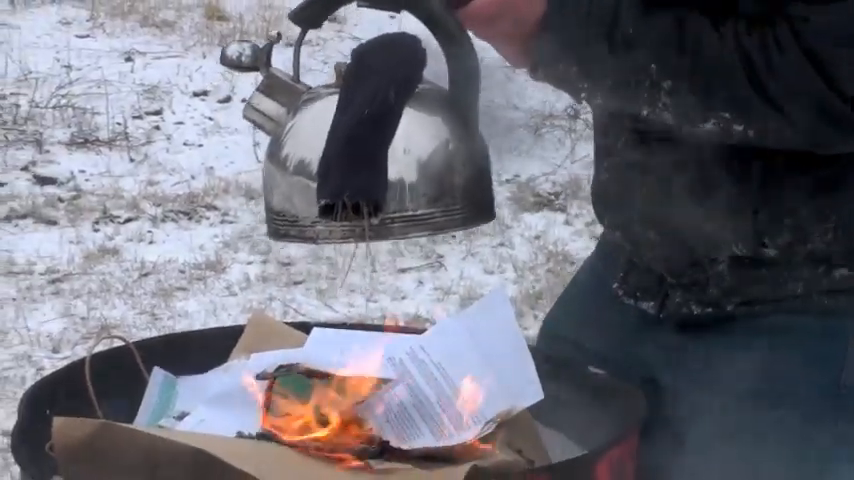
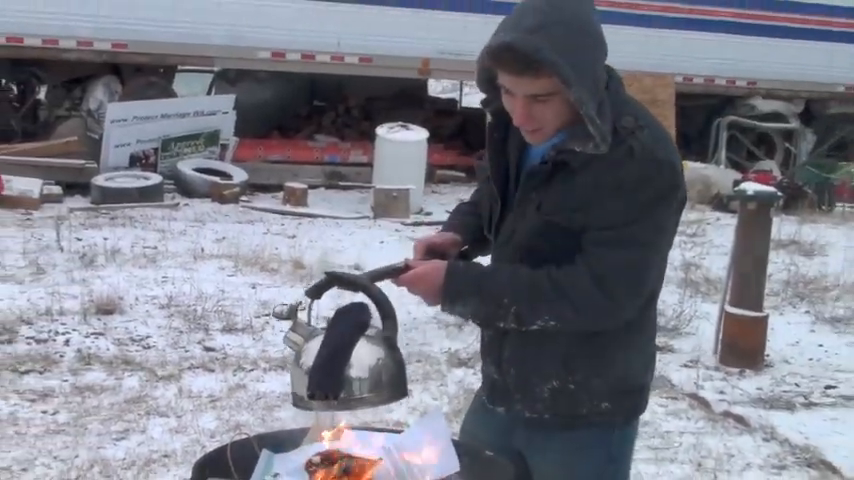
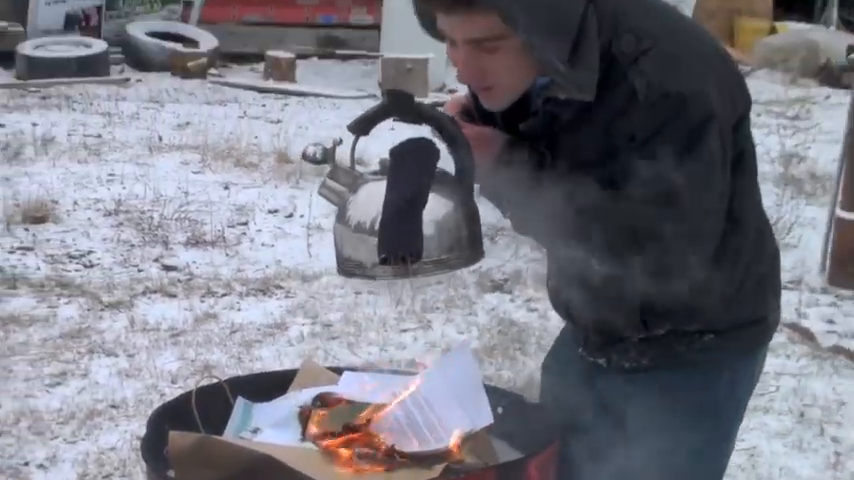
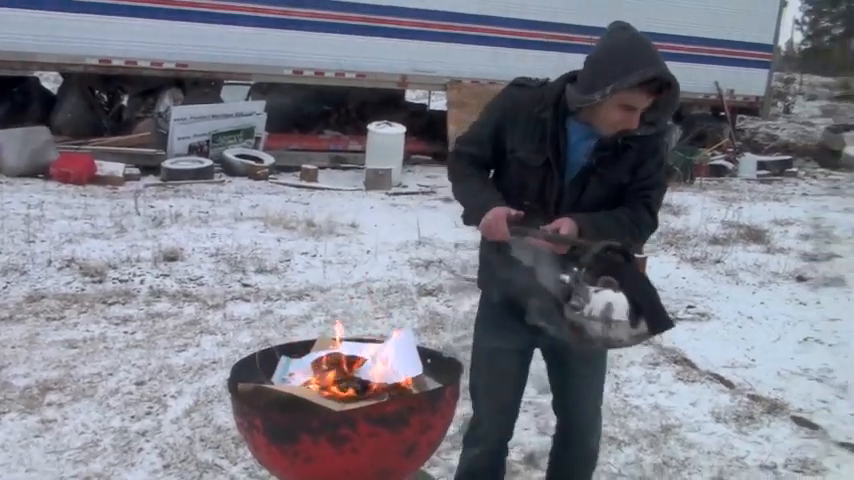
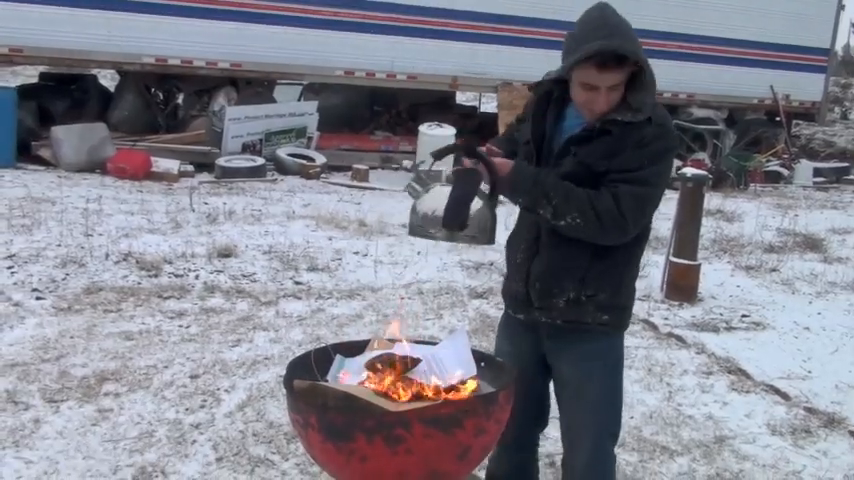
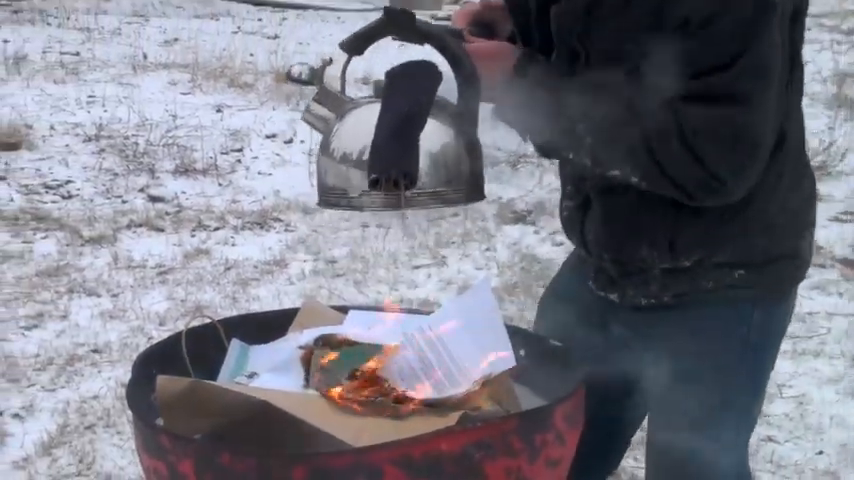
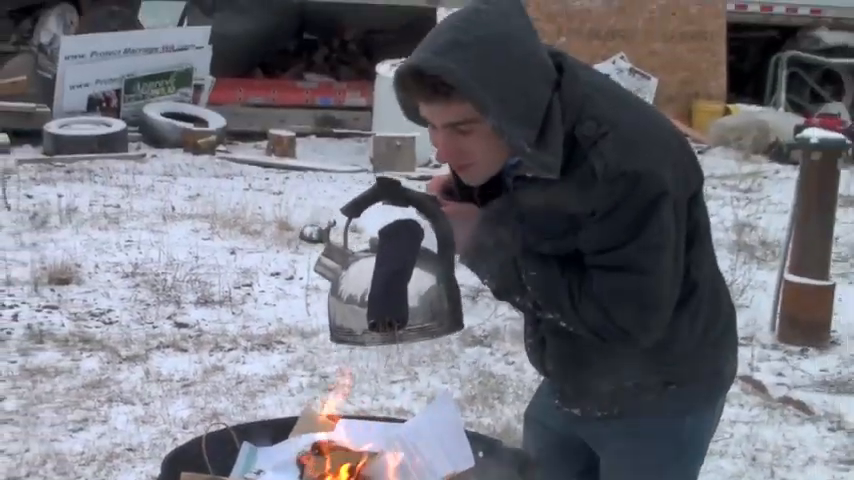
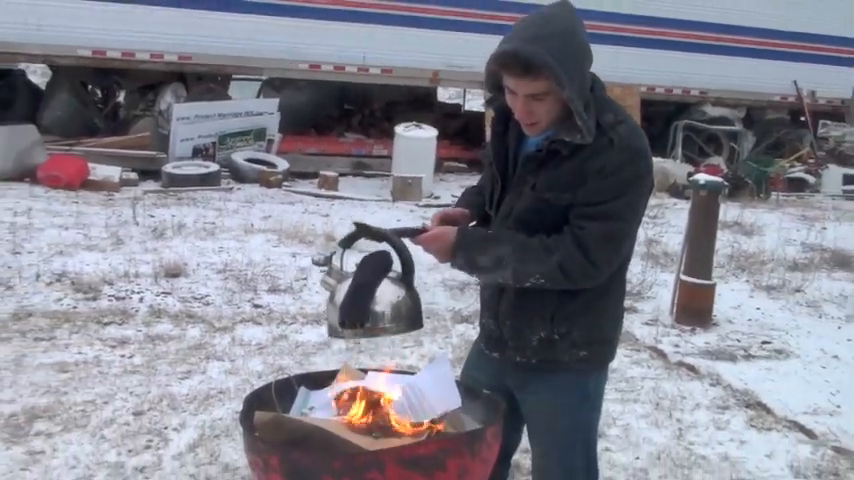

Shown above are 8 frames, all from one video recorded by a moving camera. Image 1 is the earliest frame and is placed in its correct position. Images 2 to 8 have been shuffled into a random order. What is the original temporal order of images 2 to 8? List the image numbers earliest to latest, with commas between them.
6, 3, 7, 2, 8, 5, 4
